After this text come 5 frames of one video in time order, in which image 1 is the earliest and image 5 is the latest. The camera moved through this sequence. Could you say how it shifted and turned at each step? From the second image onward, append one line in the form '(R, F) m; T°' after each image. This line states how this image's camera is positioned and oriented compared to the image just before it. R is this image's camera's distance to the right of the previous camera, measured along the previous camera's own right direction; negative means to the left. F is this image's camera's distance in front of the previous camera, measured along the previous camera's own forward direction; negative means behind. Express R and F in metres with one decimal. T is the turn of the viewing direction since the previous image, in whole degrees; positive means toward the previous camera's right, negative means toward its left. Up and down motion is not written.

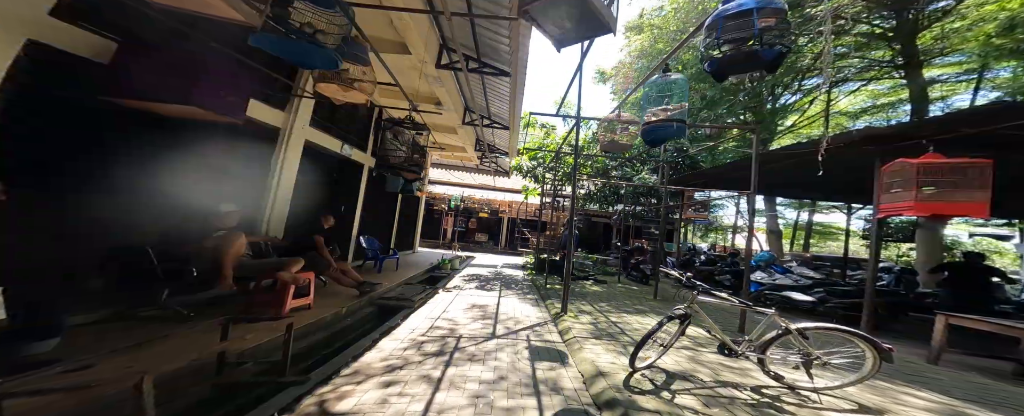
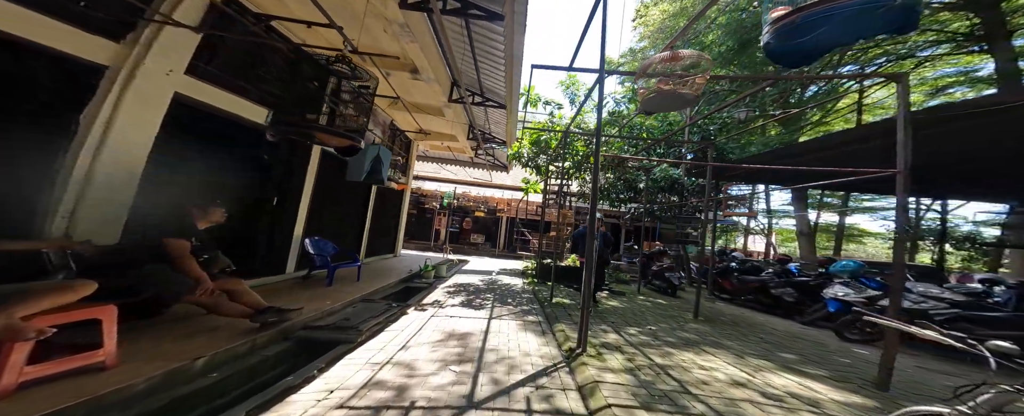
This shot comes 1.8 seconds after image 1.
(+0.1, +1.5) m; 0°
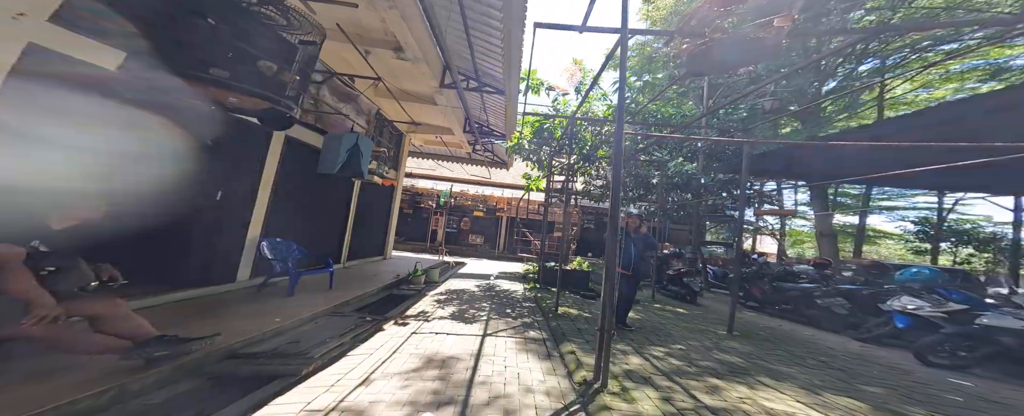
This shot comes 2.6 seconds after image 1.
(0.0, +0.8) m; 0°
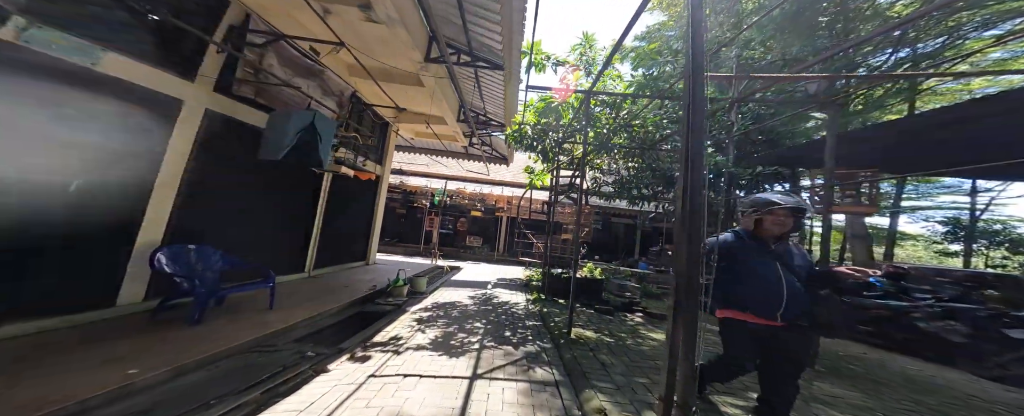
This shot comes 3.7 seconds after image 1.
(0.0, +1.1) m; 0°
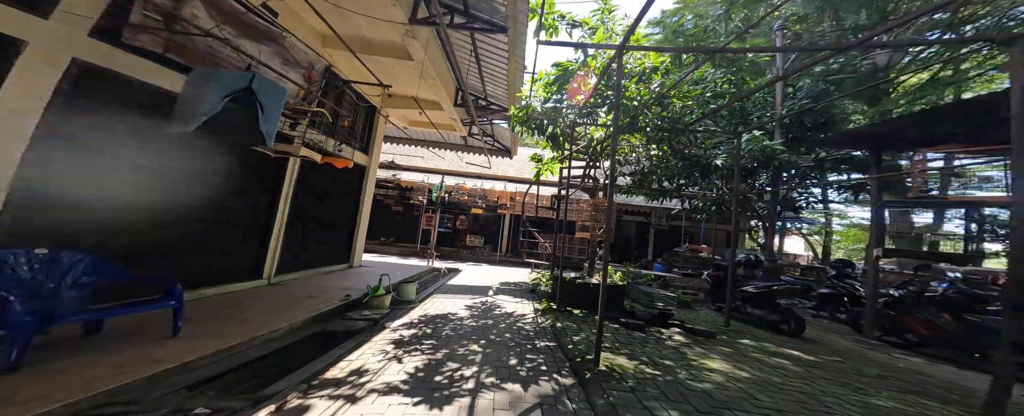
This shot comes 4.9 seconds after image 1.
(0.0, +1.0) m; -1°
